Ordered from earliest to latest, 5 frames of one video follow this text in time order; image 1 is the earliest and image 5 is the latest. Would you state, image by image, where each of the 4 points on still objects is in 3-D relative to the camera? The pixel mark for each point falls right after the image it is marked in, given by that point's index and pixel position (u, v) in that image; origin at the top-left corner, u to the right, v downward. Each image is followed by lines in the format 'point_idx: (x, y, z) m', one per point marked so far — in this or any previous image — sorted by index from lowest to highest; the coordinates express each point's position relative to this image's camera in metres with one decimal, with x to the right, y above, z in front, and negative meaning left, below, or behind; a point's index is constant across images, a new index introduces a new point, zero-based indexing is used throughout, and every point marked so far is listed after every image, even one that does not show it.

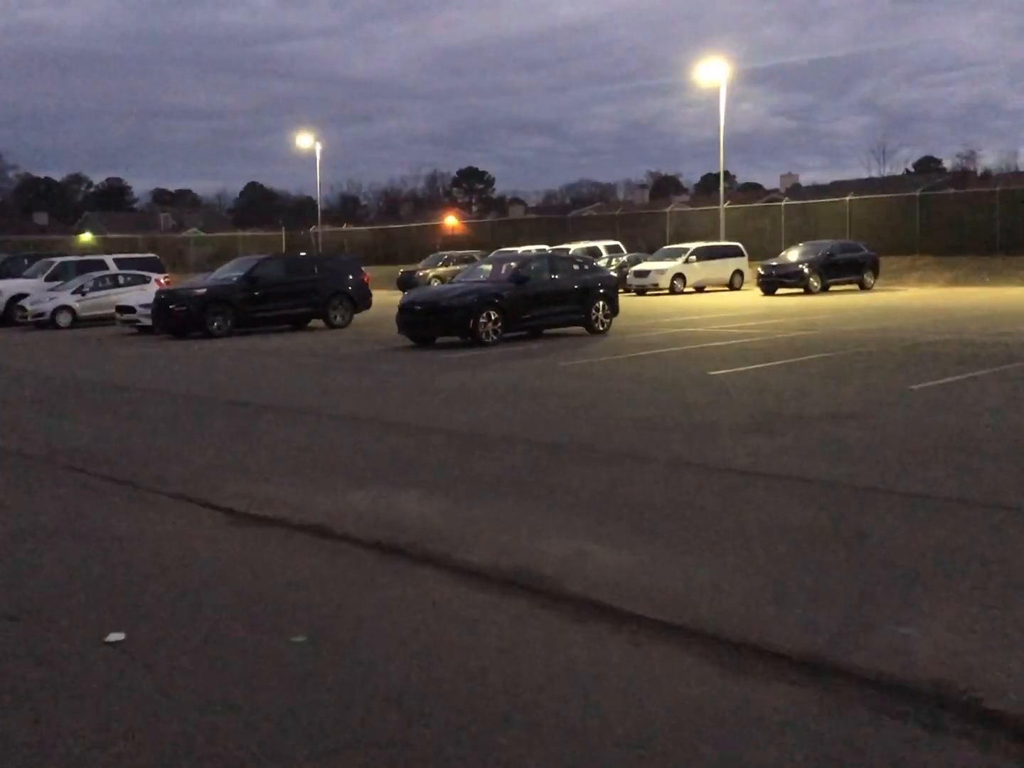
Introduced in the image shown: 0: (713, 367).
0: (+2.8, +0.2, +17.9) m
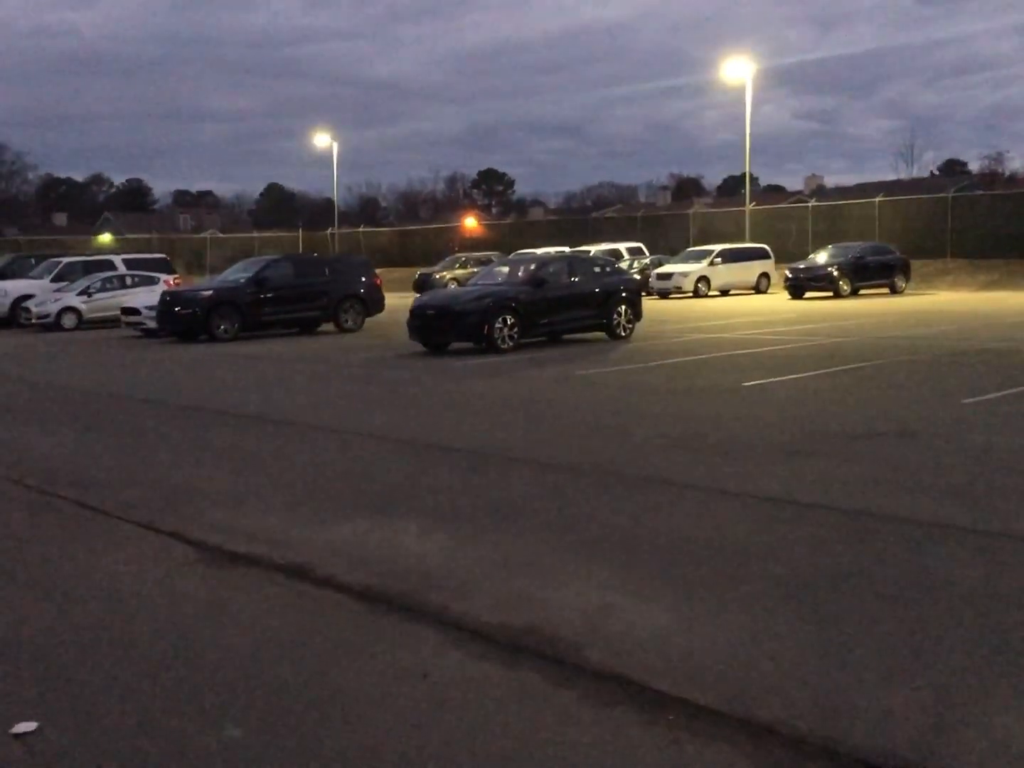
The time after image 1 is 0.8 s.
0: (+3.0, 0.0, +16.7) m
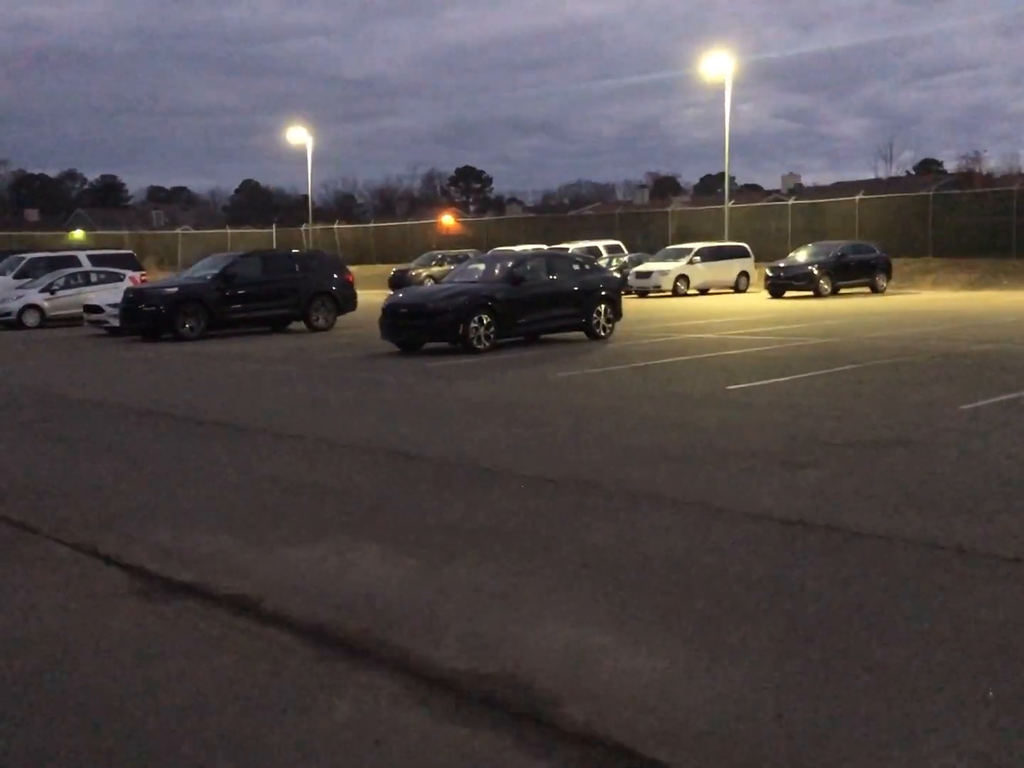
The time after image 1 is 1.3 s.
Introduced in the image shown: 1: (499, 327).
0: (+2.7, 0.0, +16.1) m
1: (-0.2, +0.9, +19.6) m
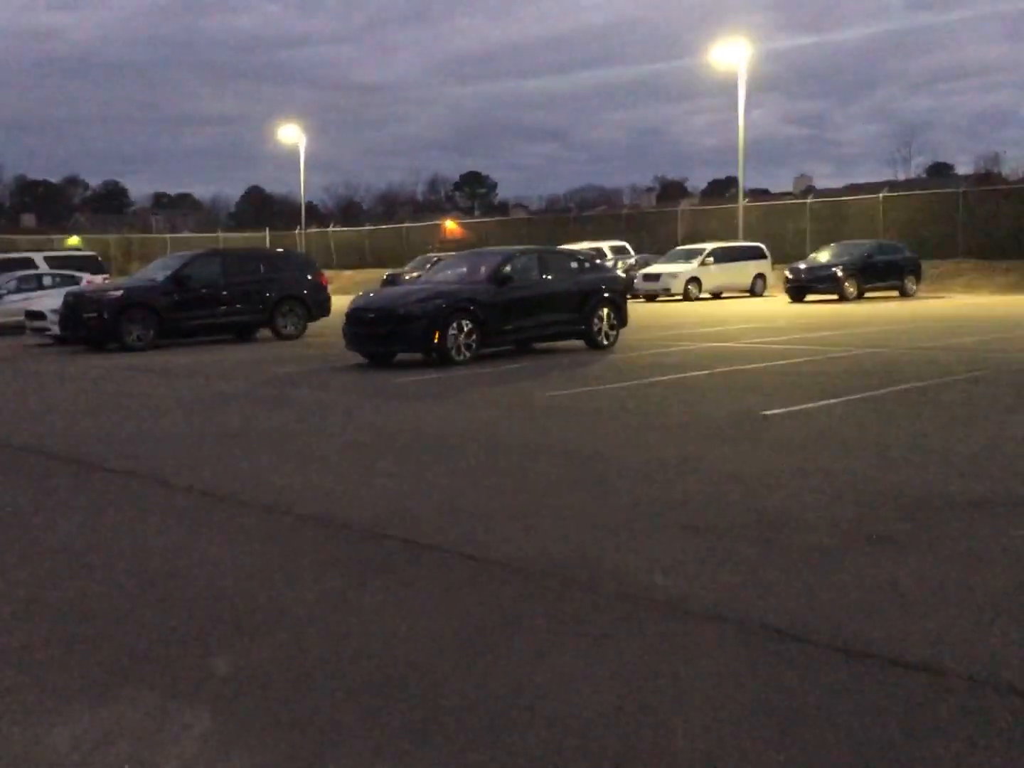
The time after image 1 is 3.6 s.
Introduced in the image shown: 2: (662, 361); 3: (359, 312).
0: (+2.5, -0.2, +13.1) m
1: (-0.4, +0.6, +16.7) m
2: (+2.0, +0.3, +16.6) m
3: (-2.0, +0.9, +16.5) m
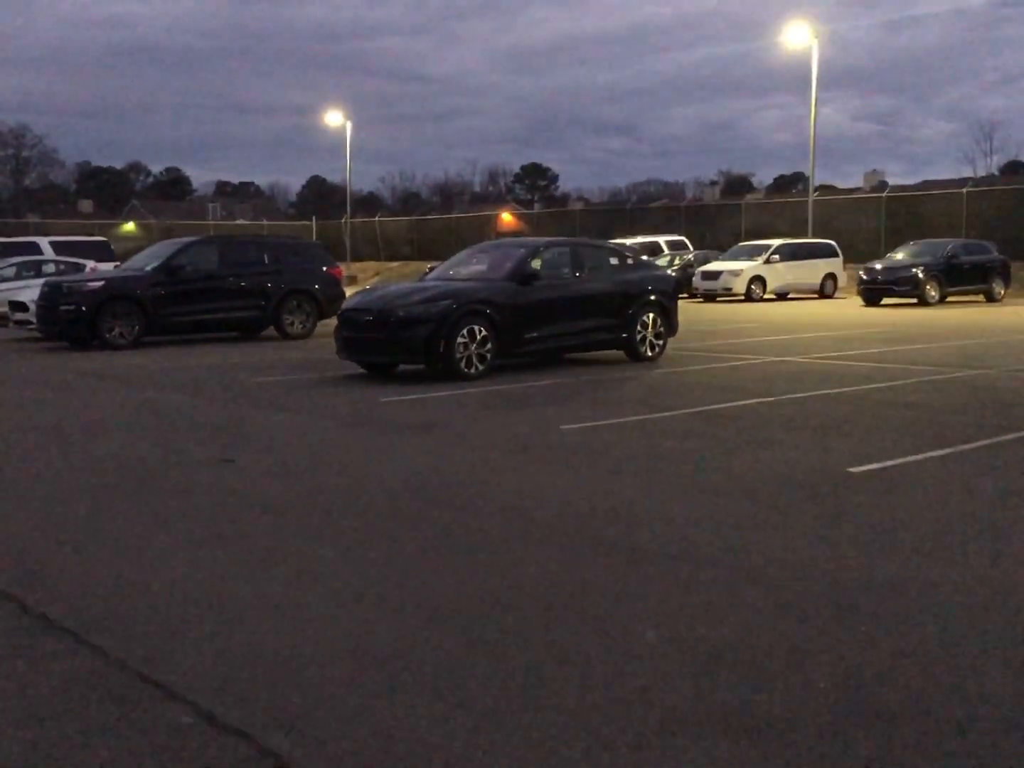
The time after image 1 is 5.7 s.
0: (+2.6, -0.5, +10.2) m
1: (-0.1, +0.4, +13.9) m
2: (+2.2, 0.0, +13.7) m
3: (-1.7, +0.8, +13.8) m
